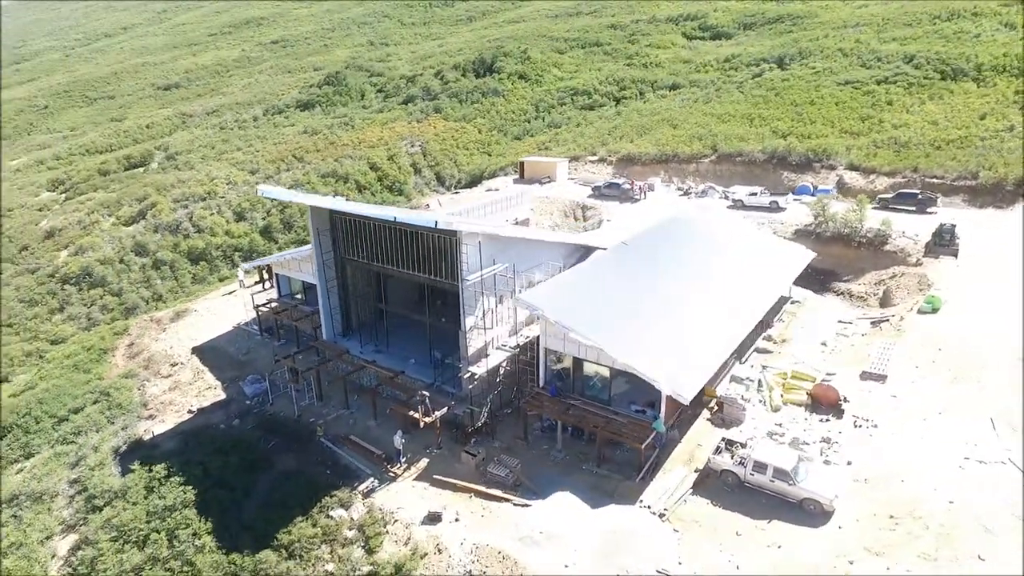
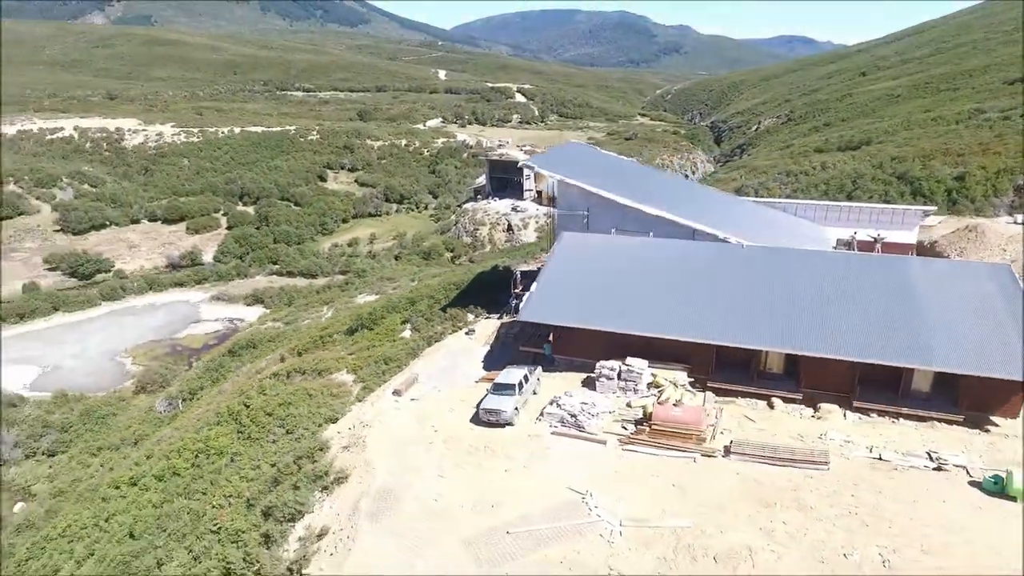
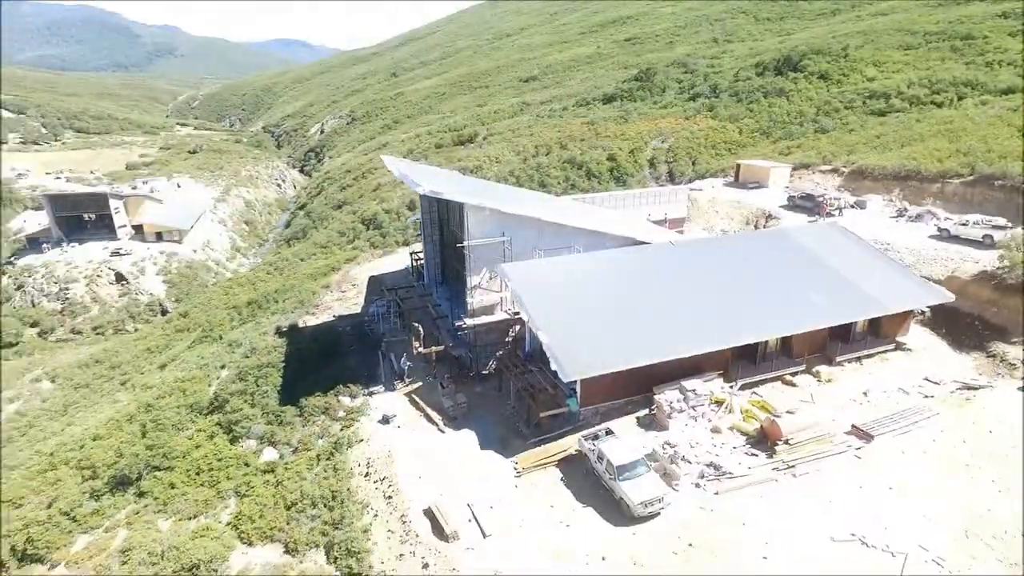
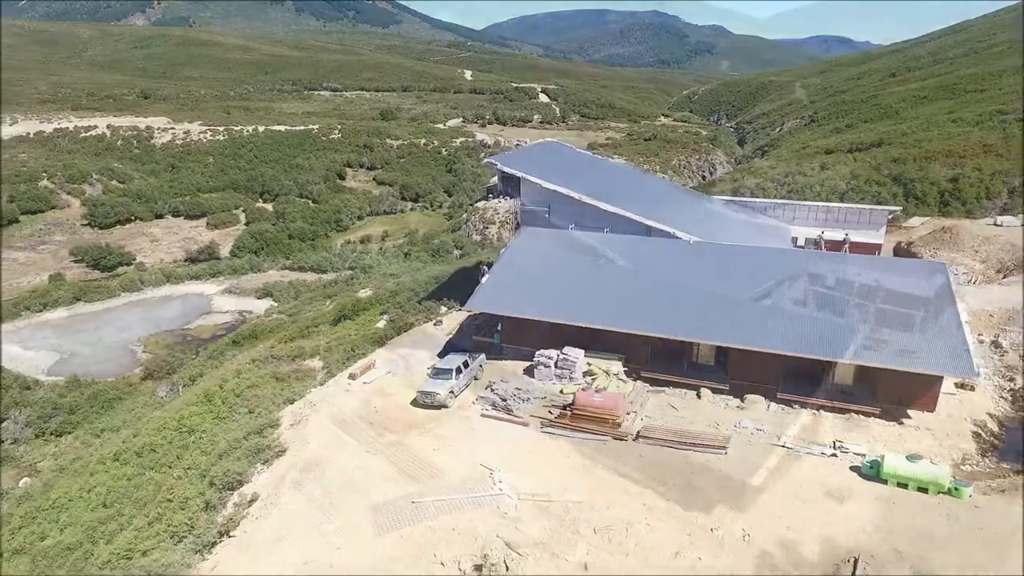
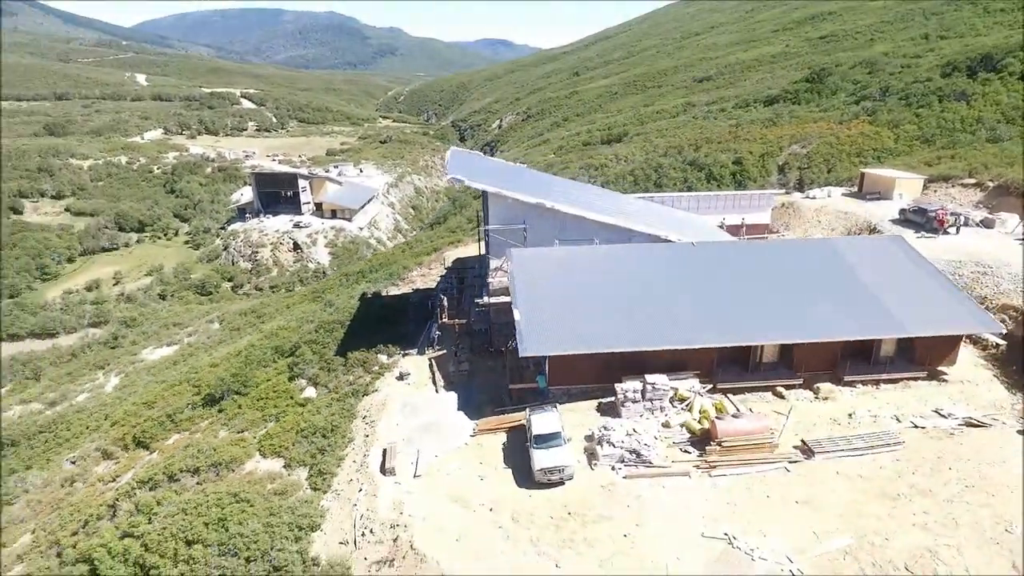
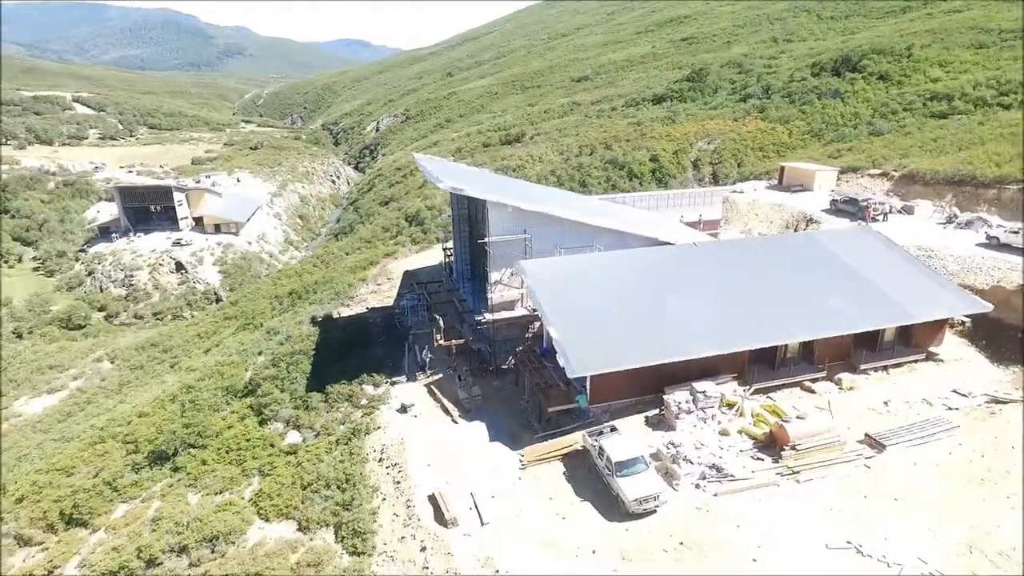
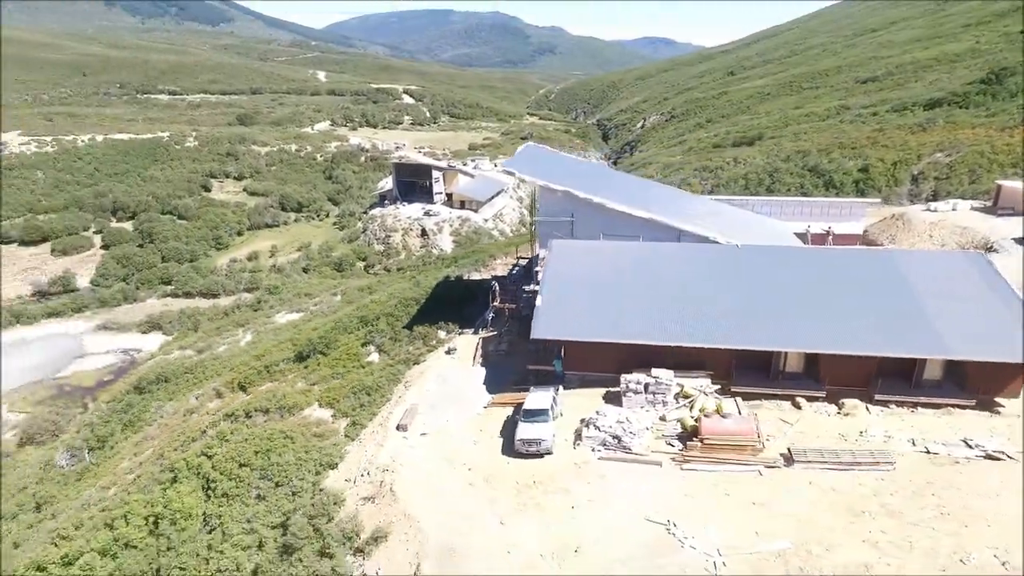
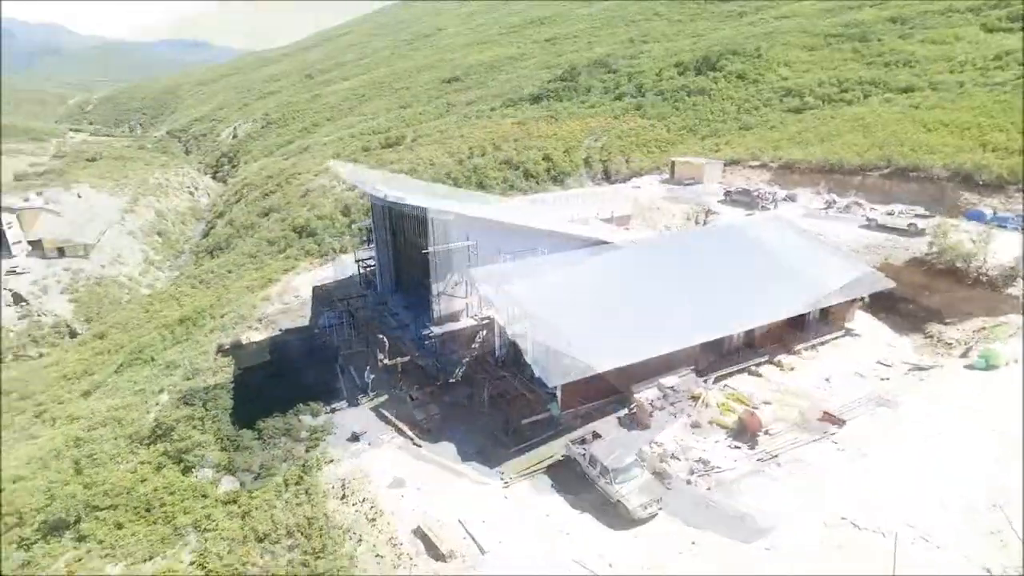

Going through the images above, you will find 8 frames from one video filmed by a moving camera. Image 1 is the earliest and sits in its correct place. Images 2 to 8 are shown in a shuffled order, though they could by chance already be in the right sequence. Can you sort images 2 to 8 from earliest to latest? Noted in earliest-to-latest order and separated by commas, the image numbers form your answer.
8, 3, 6, 5, 7, 2, 4
